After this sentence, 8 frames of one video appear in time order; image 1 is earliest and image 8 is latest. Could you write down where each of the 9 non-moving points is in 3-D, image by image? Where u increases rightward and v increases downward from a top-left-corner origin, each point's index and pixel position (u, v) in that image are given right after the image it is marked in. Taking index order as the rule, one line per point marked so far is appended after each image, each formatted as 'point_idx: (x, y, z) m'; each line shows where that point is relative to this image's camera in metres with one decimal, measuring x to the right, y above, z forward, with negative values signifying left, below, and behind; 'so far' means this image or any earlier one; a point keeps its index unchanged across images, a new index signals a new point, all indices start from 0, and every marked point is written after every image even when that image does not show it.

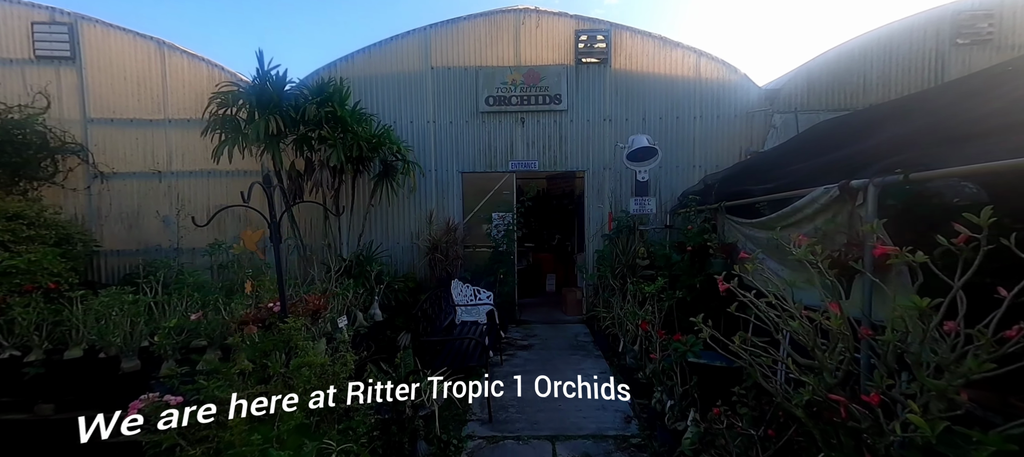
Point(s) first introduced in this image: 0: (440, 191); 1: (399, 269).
0: (-1.0, +0.5, +5.6) m
1: (-1.5, -0.5, +5.5) m
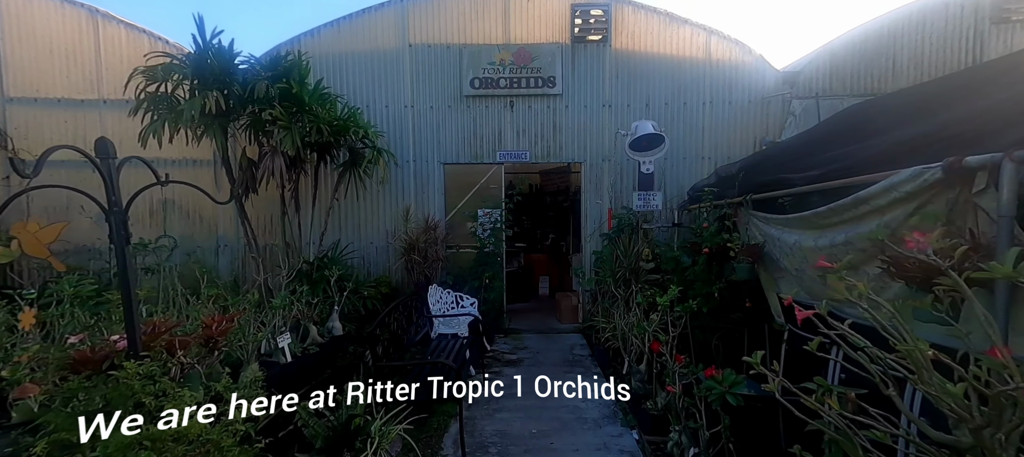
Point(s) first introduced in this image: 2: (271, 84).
0: (-1.1, +0.5, +5.0) m
1: (-1.6, -0.5, +4.9) m
2: (-2.1, +1.3, +3.7) m
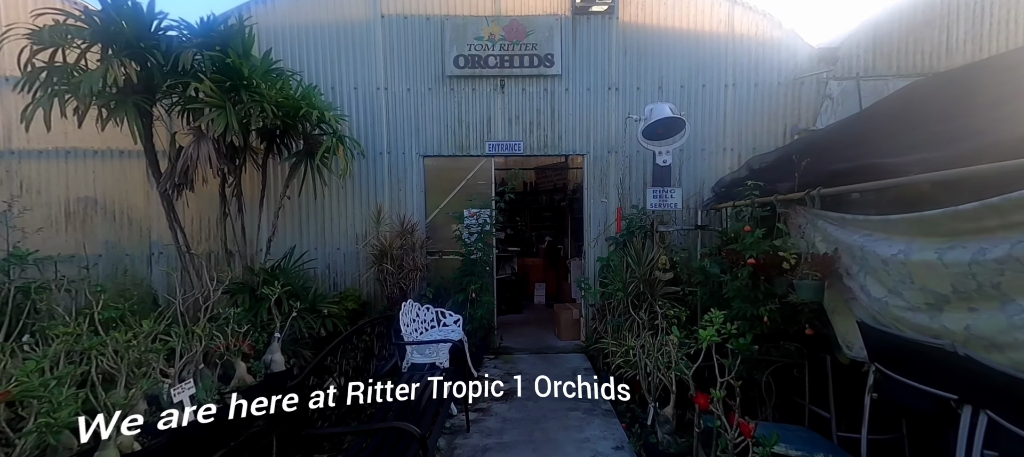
0: (-1.2, +0.5, +4.3) m
1: (-1.7, -0.5, +4.1) m
2: (-2.2, +1.2, +2.9) m
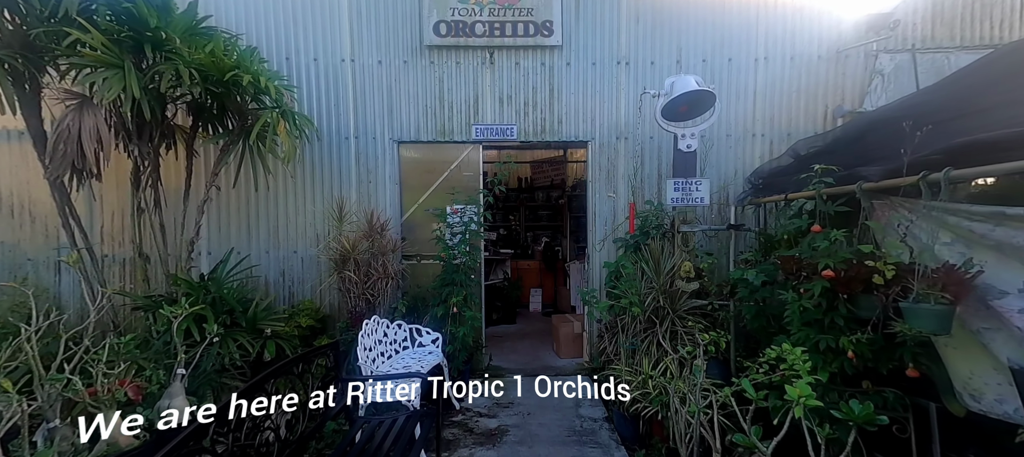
0: (-1.3, +0.5, +3.6) m
1: (-1.8, -0.5, +3.5) m
2: (-2.3, +1.3, +2.3) m
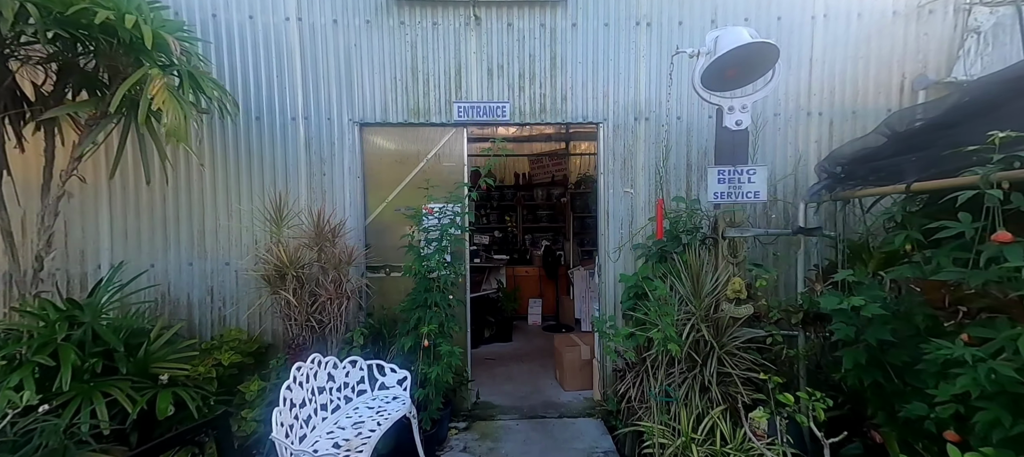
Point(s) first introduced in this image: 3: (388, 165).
0: (-1.3, +0.5, +2.8) m
1: (-1.9, -0.6, +2.7) m
2: (-2.3, +1.2, +1.5) m
3: (-0.9, +0.5, +3.0) m
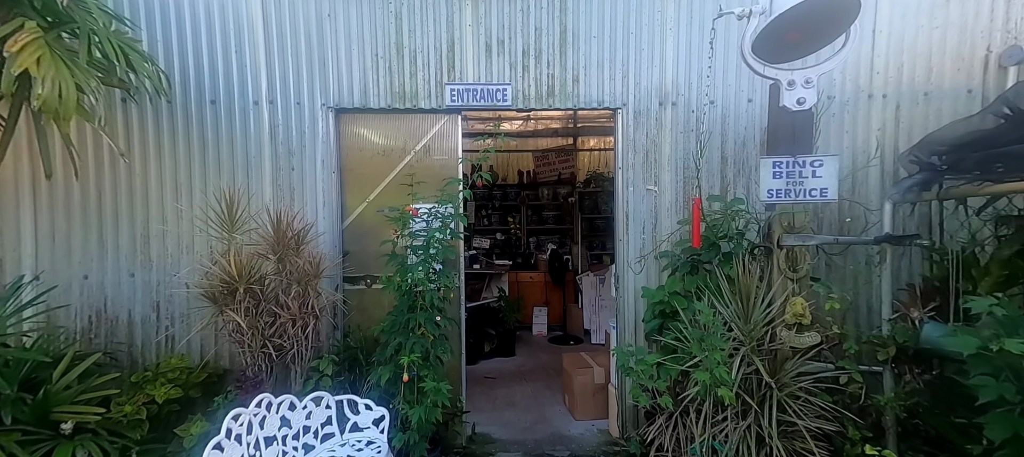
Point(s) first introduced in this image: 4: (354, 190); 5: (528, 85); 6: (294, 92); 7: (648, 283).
0: (-1.3, +0.4, +2.4) m
1: (-1.8, -0.6, +2.3) m
2: (-2.3, +1.2, +1.1) m
3: (-0.9, +0.4, +2.5) m
4: (-1.0, +0.2, +2.5) m
5: (+0.1, +0.9, +2.5) m
6: (-1.3, +0.8, +2.4) m
7: (+0.8, -0.3, +2.5) m
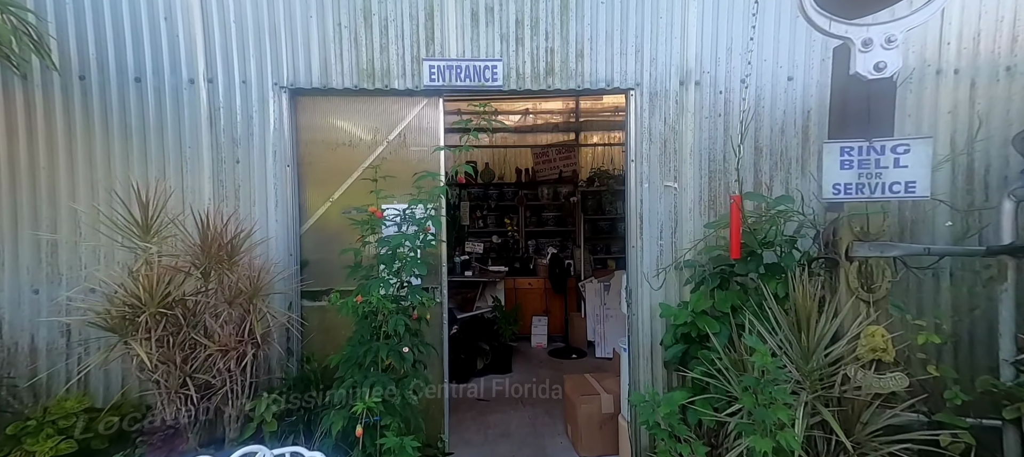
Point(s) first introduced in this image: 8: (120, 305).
0: (-1.4, +0.4, +2.0) m
1: (-1.9, -0.6, +1.8) m
2: (-2.4, +1.2, +0.7) m
3: (-0.9, +0.4, +2.1) m
4: (-1.0, +0.2, +2.1) m
5: (+0.1, +0.8, +2.1) m
6: (-1.3, +0.8, +2.0) m
7: (+0.8, -0.4, +2.1) m
8: (-1.4, -0.3, +1.6) m
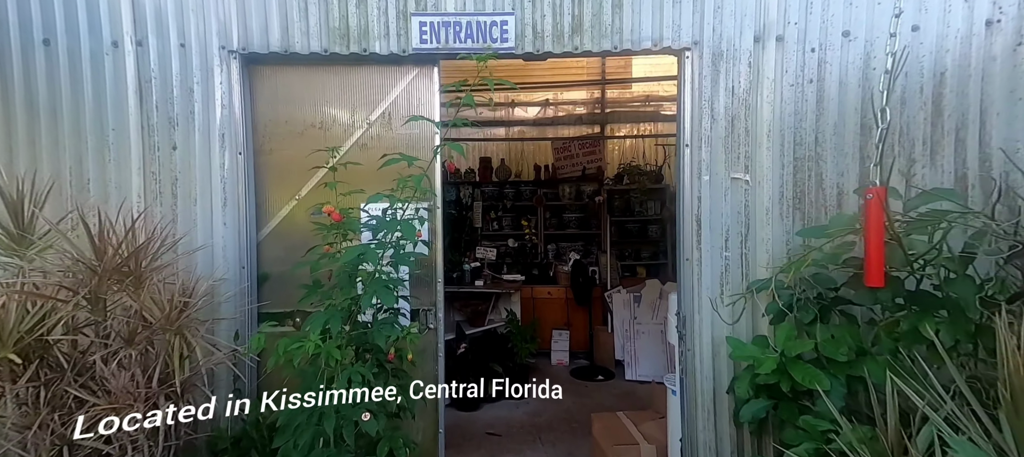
0: (-1.3, +0.4, +1.5) m
1: (-1.8, -0.6, +1.4) m
2: (-2.4, +1.2, +0.2) m
3: (-0.9, +0.4, +1.6) m
4: (-1.0, +0.2, +1.6) m
5: (+0.1, +0.8, +1.6) m
6: (-1.3, +0.7, +1.5) m
7: (+0.8, -0.4, +1.6) m
8: (-1.4, -0.3, +1.1) m
